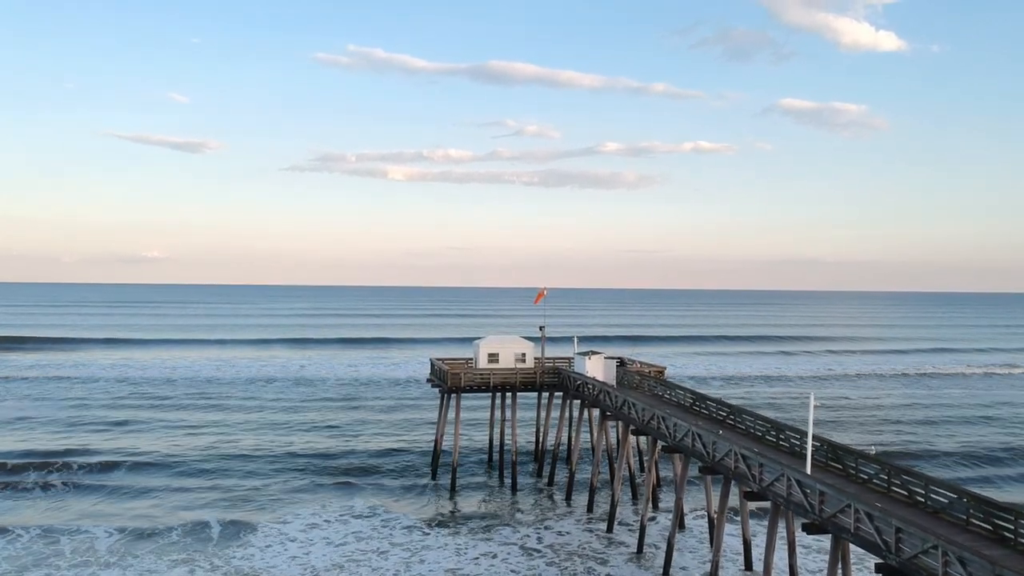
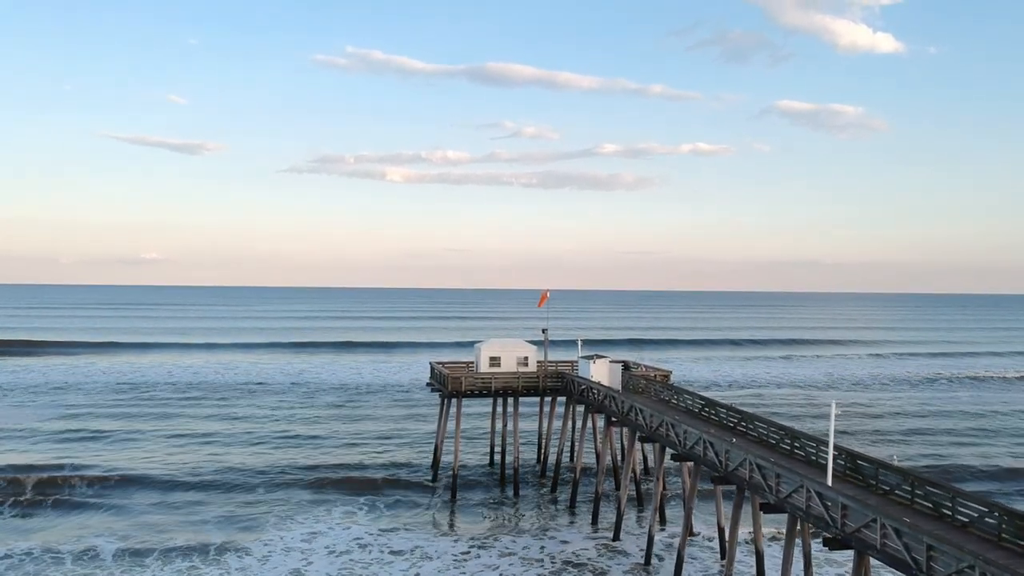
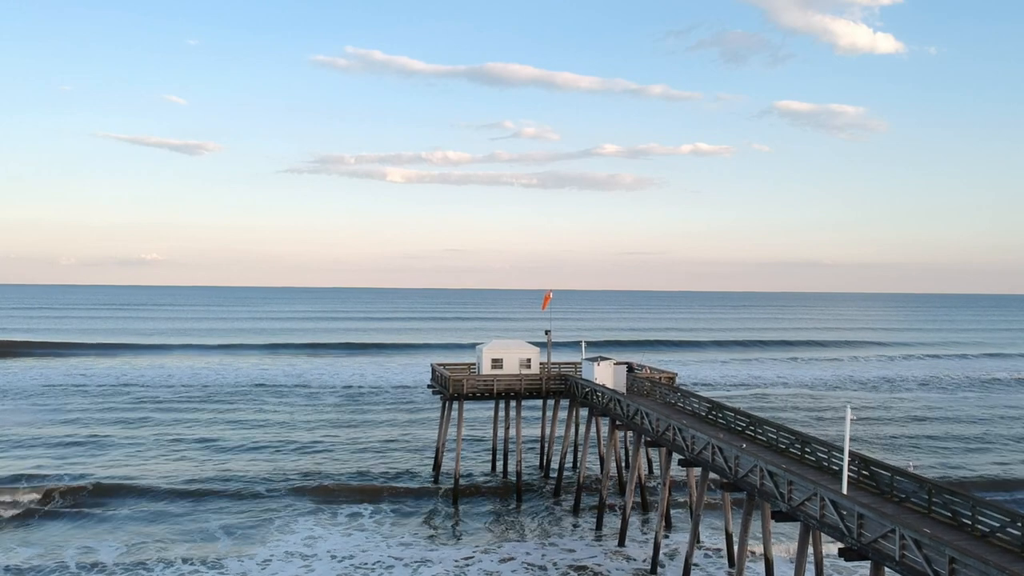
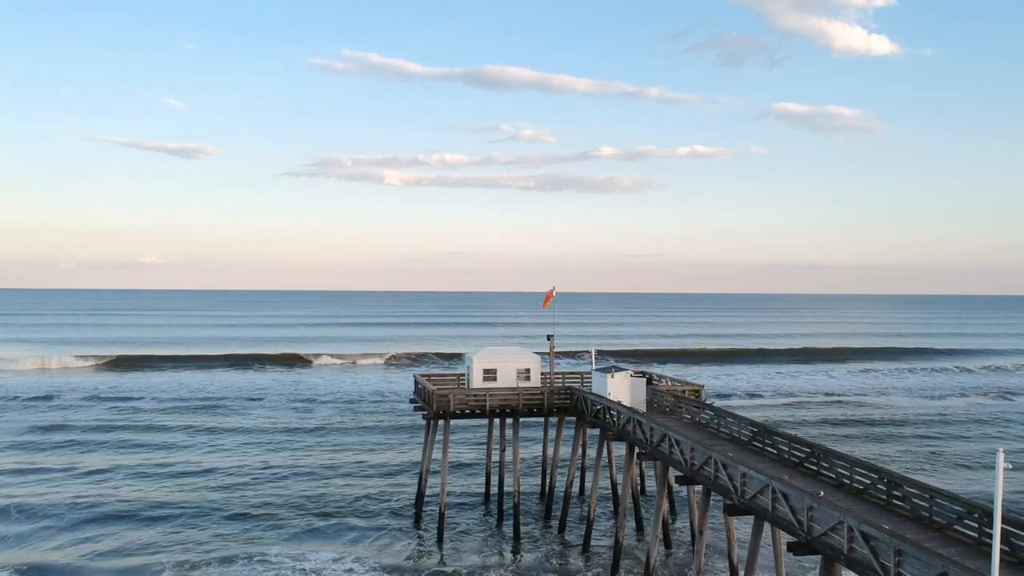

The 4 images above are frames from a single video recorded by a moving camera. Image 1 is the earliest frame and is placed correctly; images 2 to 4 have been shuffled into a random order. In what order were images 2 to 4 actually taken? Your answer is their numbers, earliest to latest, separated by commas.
2, 3, 4
